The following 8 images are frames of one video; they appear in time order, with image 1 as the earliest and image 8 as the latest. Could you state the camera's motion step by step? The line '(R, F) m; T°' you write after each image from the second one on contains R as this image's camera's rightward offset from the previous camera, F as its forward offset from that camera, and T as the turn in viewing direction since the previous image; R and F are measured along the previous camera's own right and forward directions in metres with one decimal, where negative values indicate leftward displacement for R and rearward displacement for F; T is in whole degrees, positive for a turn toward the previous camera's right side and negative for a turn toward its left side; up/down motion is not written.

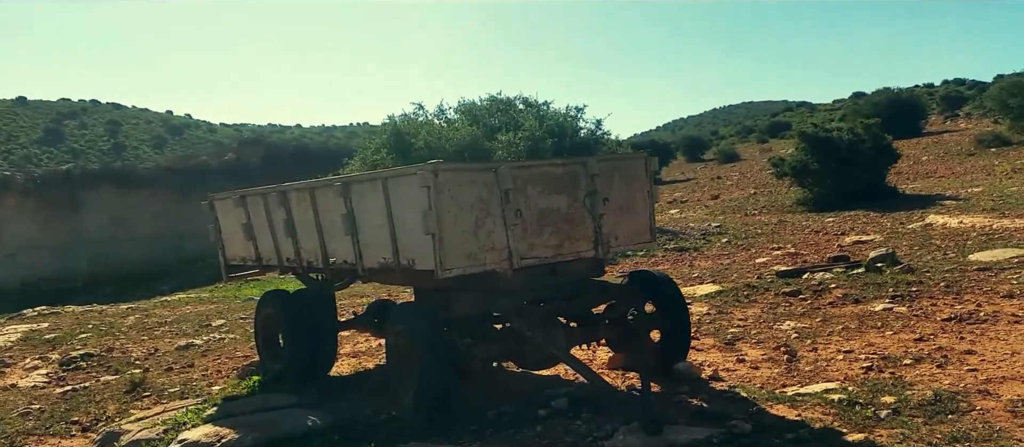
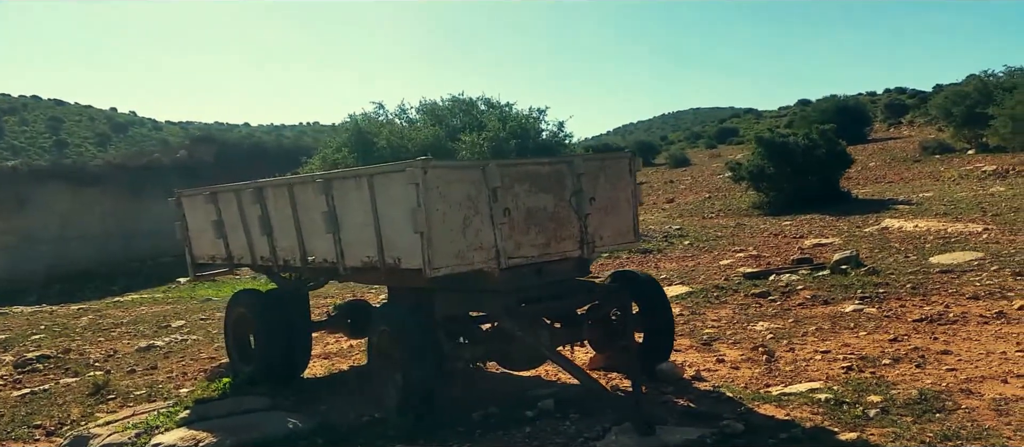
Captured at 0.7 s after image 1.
(-0.2, +0.1) m; +3°
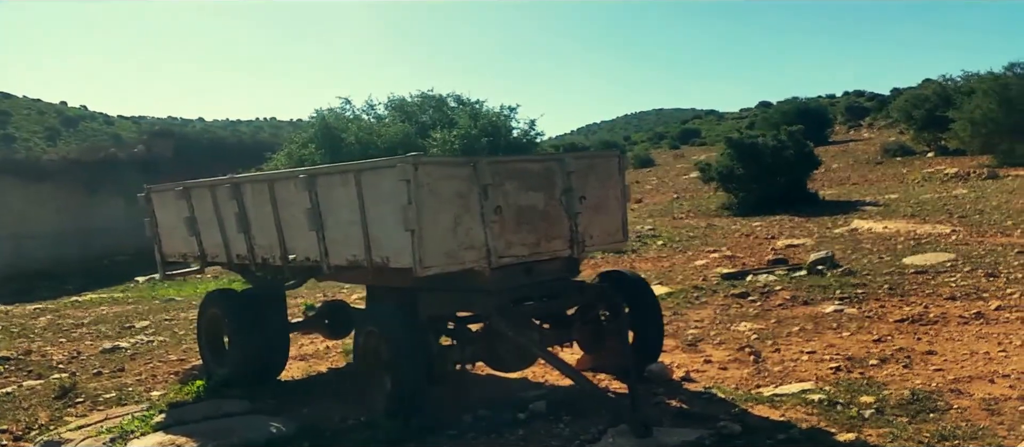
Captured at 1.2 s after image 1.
(-0.2, +0.1) m; +2°
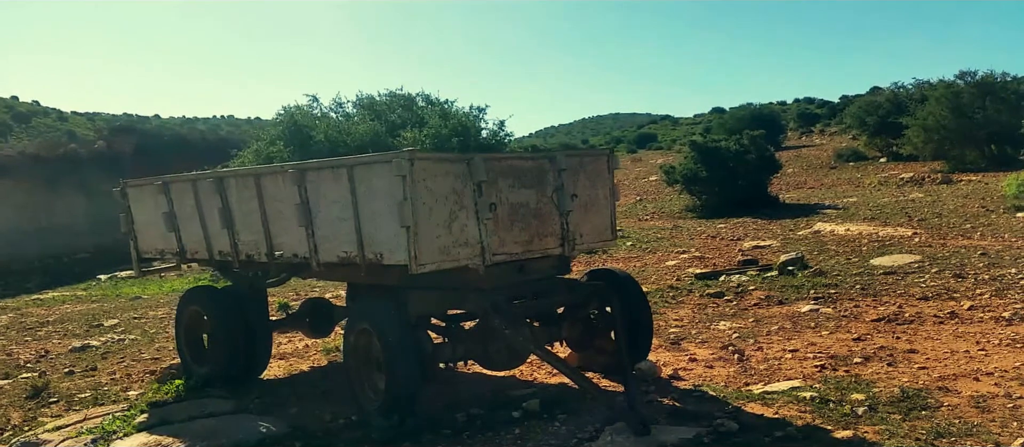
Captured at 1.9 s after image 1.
(-0.3, 0.0) m; +3°
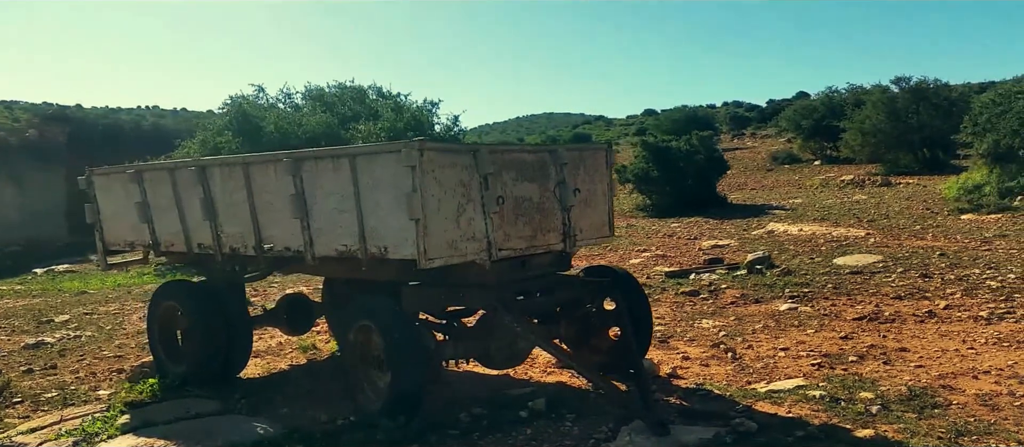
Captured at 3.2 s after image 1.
(-0.5, +0.2) m; +4°
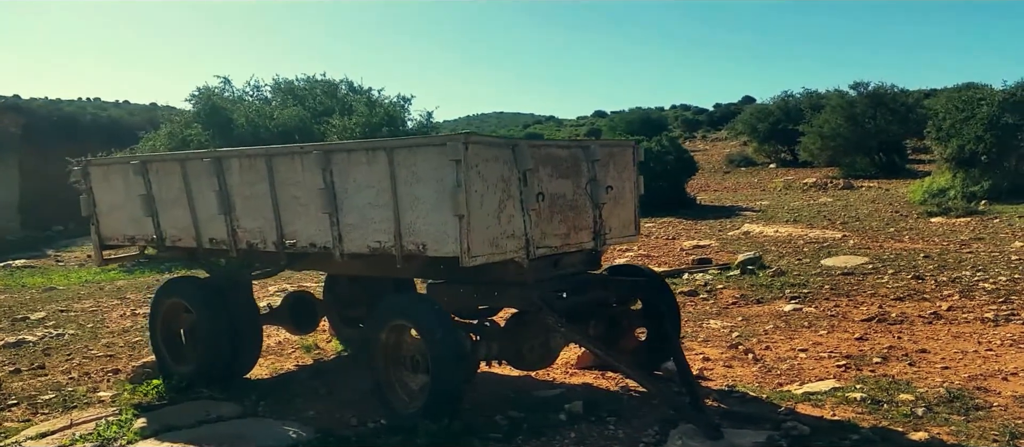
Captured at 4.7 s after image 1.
(-0.6, +0.2) m; +3°
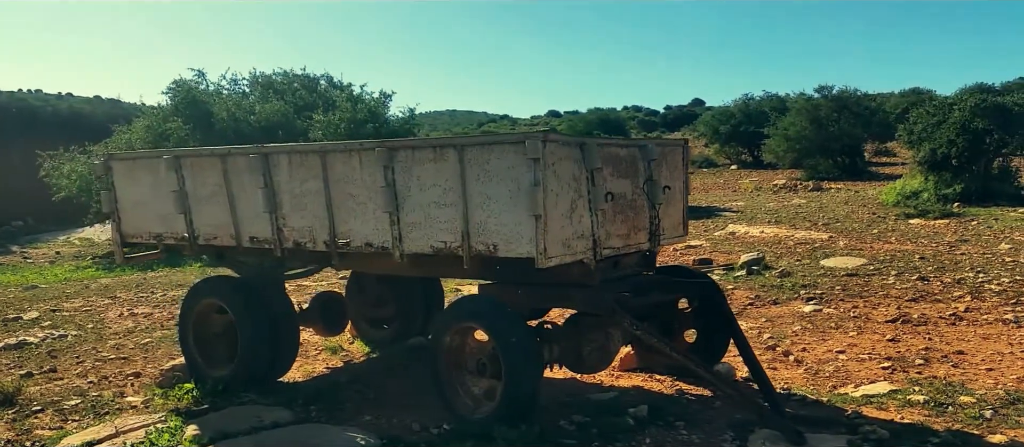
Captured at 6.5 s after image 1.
(-0.7, +0.1) m; +3°
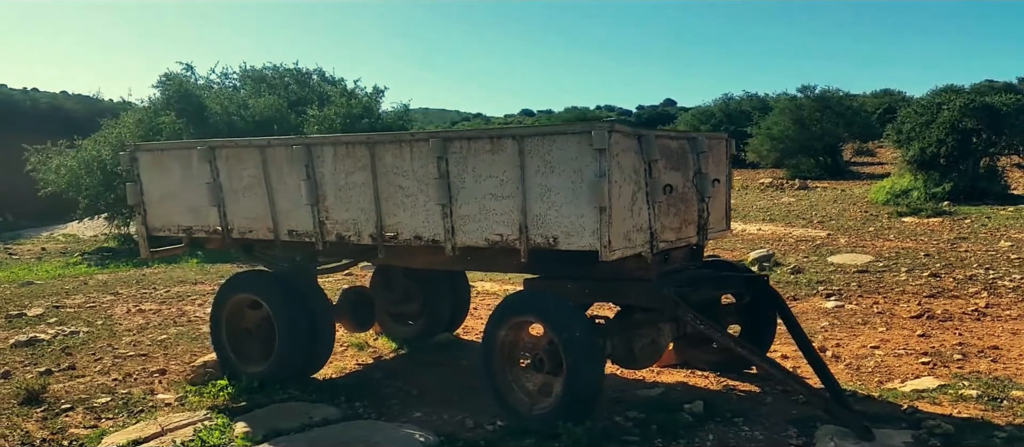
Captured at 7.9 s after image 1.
(-0.5, +0.1) m; +2°
